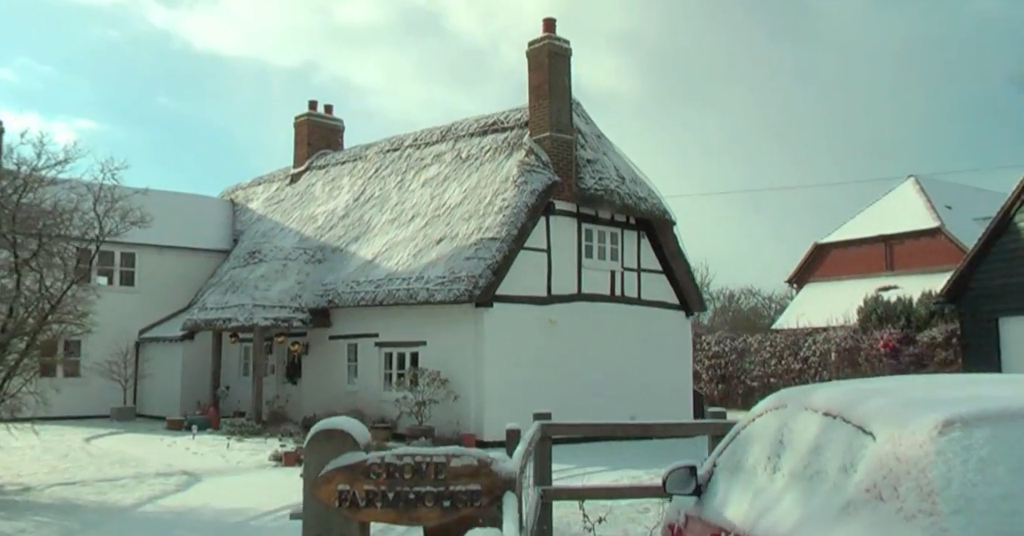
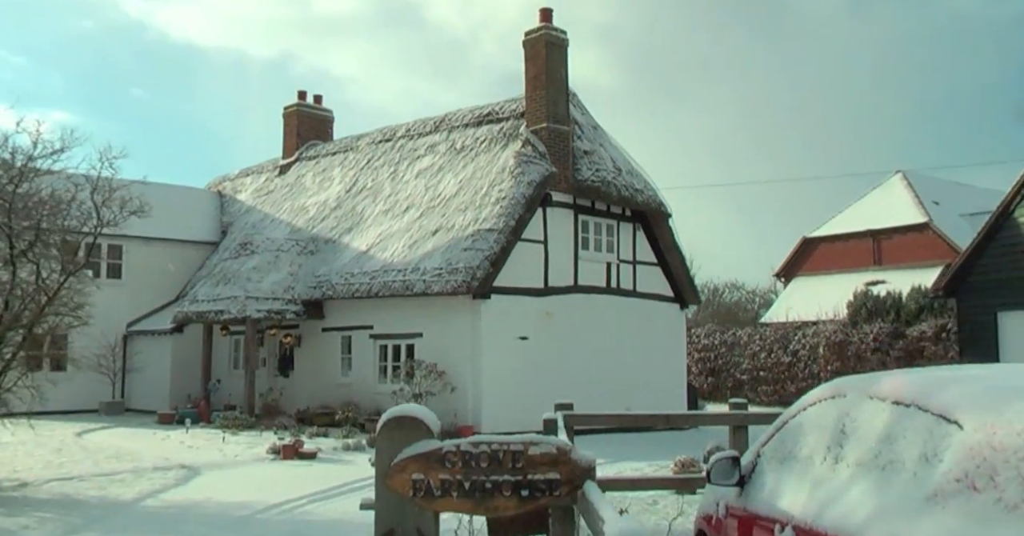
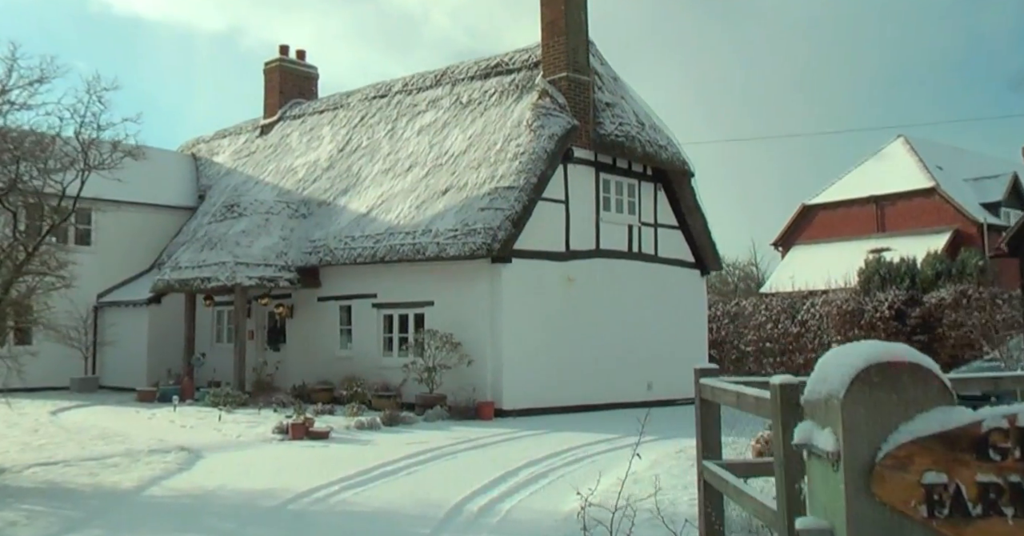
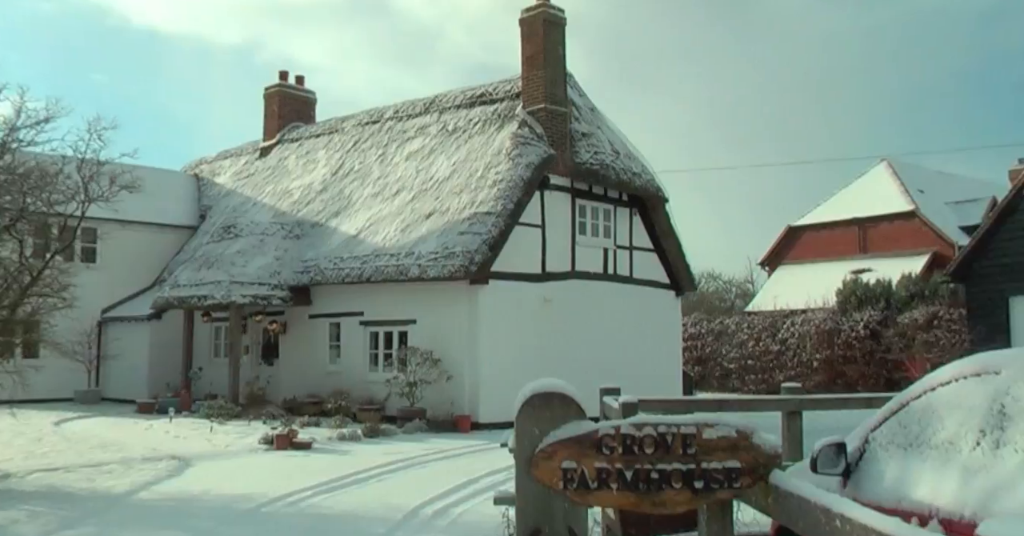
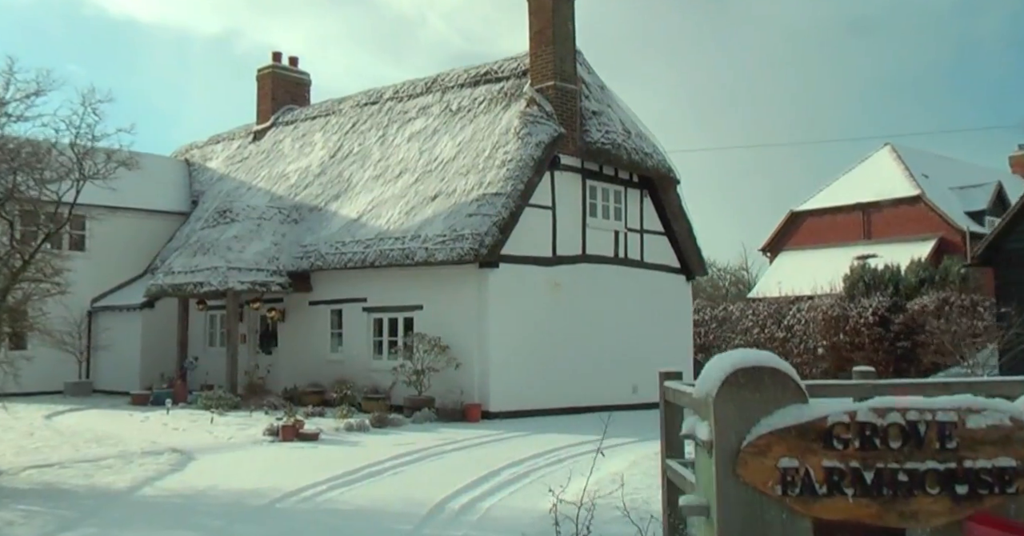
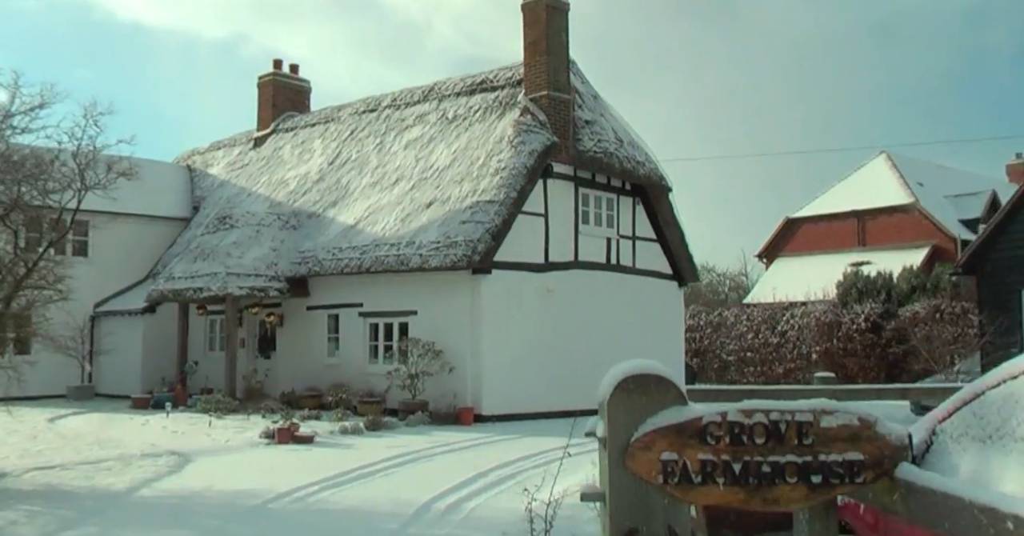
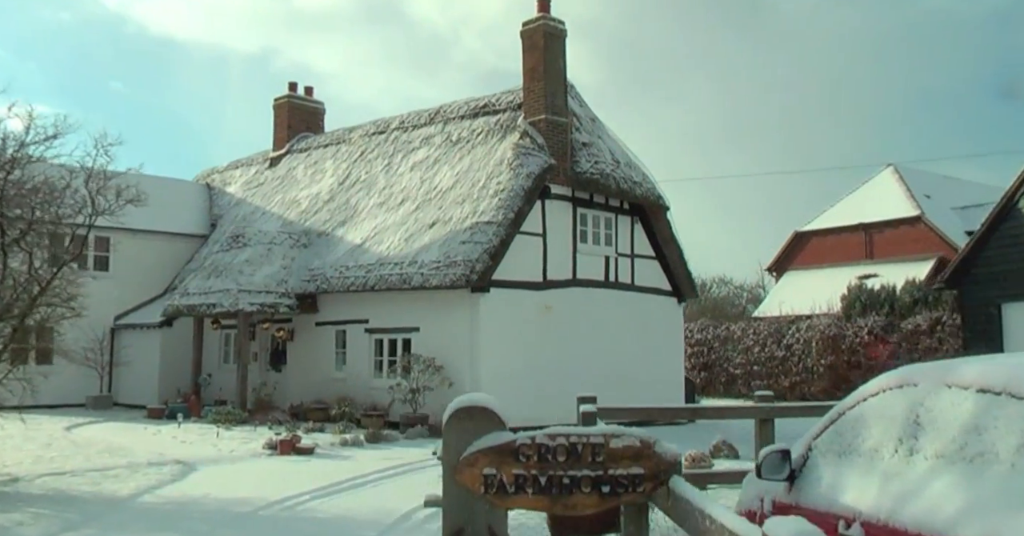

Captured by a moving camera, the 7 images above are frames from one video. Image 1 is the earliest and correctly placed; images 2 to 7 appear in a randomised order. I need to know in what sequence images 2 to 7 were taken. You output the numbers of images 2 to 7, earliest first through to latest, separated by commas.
2, 7, 4, 6, 5, 3
